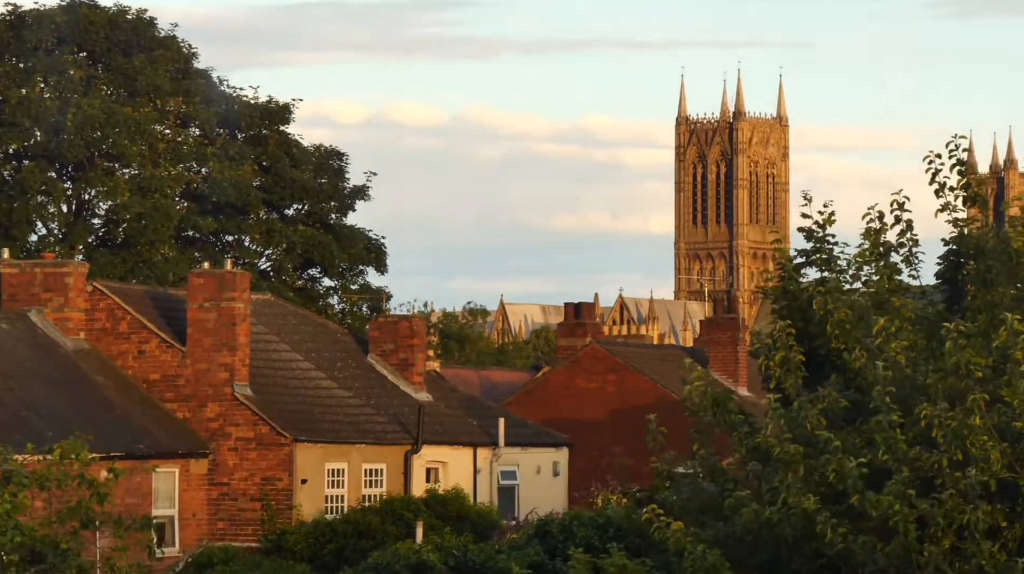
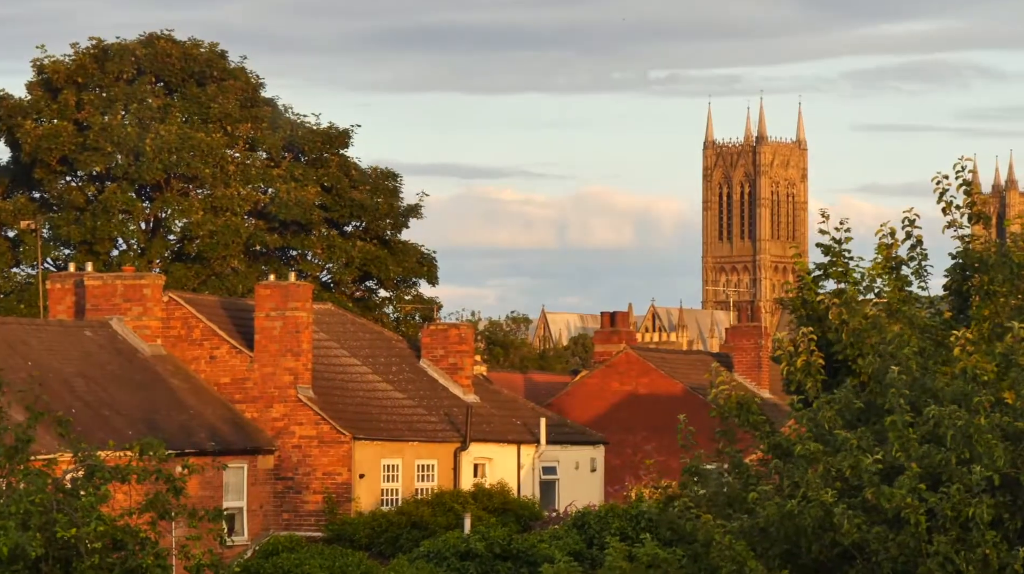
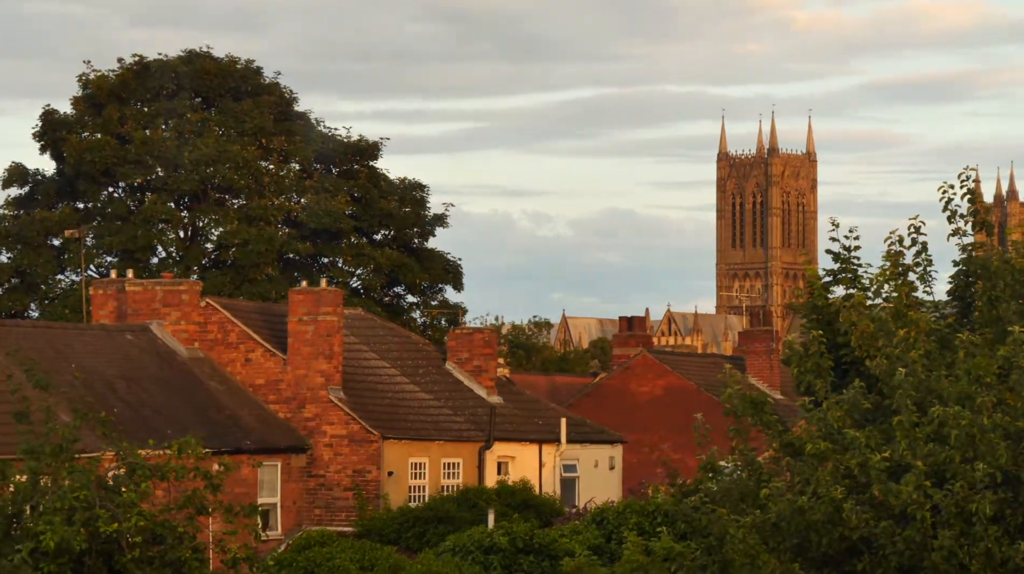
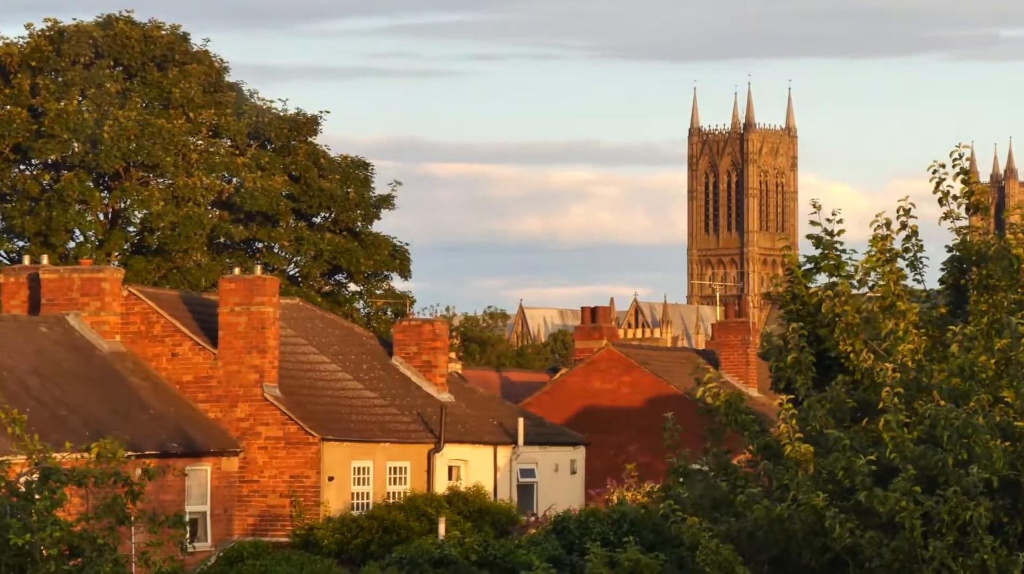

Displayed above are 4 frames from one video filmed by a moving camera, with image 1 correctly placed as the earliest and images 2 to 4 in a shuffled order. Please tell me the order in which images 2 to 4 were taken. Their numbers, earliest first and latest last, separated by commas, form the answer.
4, 2, 3
